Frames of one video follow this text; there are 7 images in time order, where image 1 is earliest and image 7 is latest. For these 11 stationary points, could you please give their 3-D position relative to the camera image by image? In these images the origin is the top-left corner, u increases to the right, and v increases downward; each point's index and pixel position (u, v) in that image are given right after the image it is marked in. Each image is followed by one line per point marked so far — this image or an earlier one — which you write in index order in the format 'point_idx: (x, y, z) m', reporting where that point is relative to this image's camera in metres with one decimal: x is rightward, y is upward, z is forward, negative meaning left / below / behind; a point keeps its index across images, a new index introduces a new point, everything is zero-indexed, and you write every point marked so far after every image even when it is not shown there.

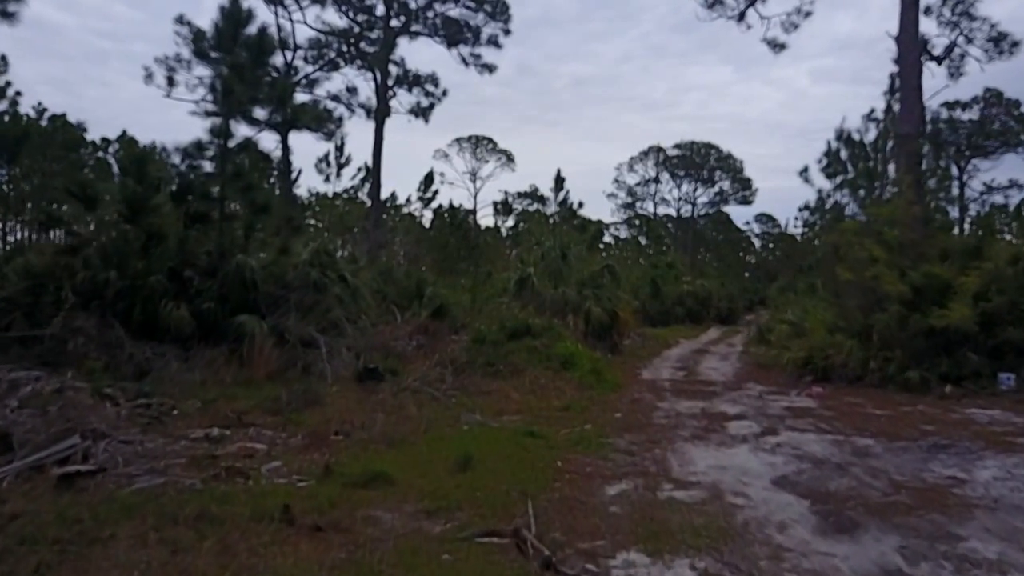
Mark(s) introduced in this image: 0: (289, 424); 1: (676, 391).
0: (-2.7, -1.6, +9.7) m
1: (+2.9, -1.8, +14.5) m
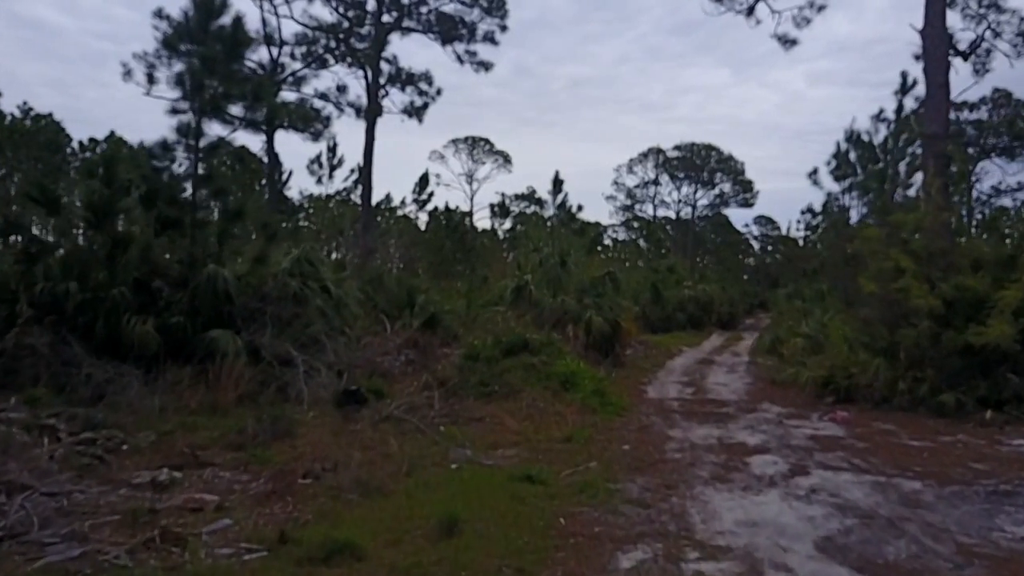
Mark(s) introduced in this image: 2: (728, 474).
0: (-2.7, -1.8, +8.5) m
1: (+2.8, -2.1, +13.3) m
2: (+2.3, -1.9, +8.6) m
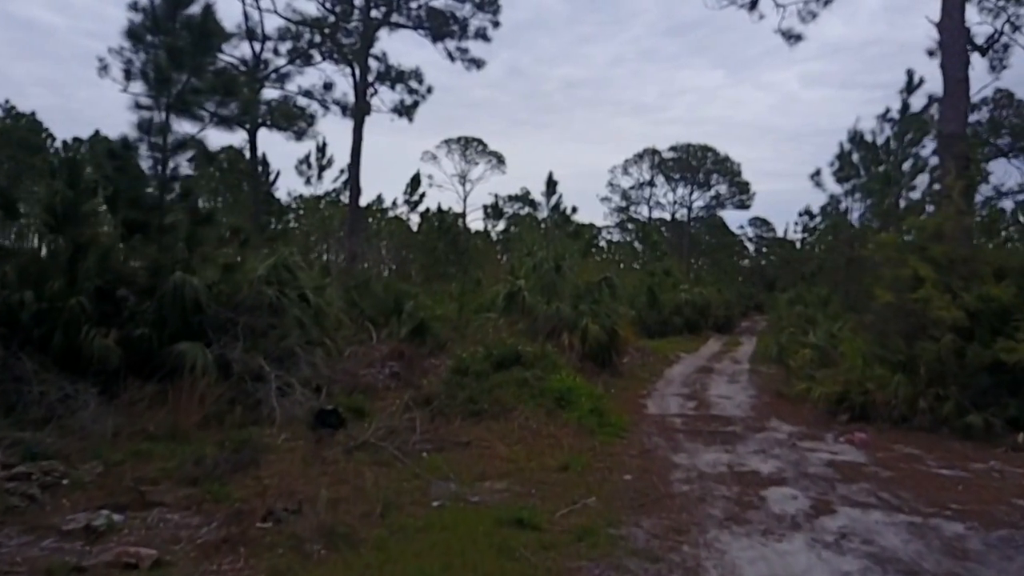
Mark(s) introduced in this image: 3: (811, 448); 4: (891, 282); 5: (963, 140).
0: (-2.8, -2.0, +7.5) m
1: (+2.7, -2.2, +12.4) m
2: (+2.2, -2.1, +7.6) m
3: (+3.9, -2.1, +10.8) m
4: (+6.0, +0.1, +13.1) m
5: (+7.6, +2.5, +13.9) m
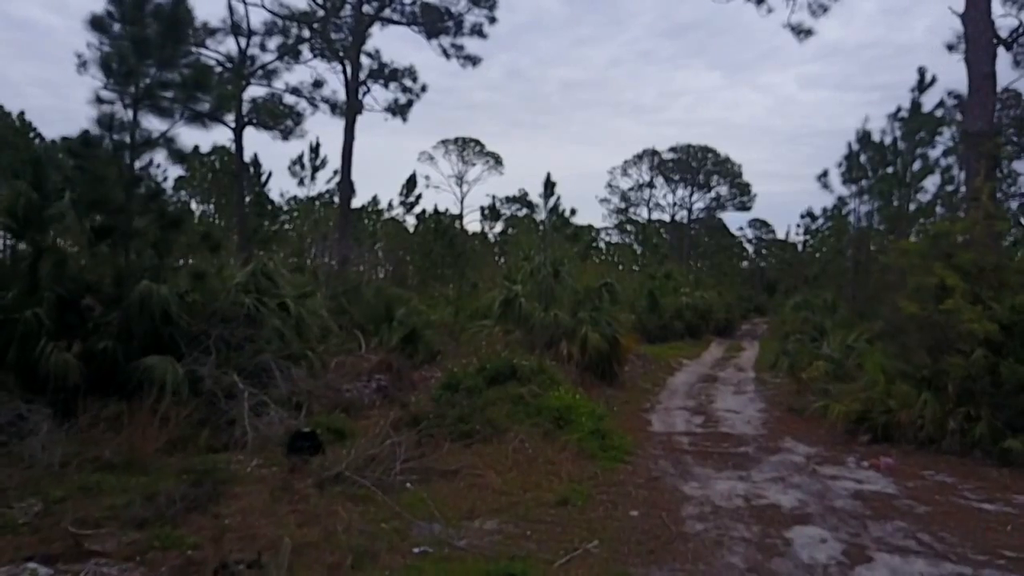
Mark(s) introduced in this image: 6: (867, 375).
0: (-2.9, -2.1, +6.6) m
1: (+2.6, -2.3, +11.4) m
2: (+2.1, -2.2, +6.7) m
3: (+3.9, -2.3, +9.9) m
4: (+5.9, -0.1, +12.1) m
5: (+7.5, +2.3, +12.9) m
6: (+5.5, -1.4, +12.9) m
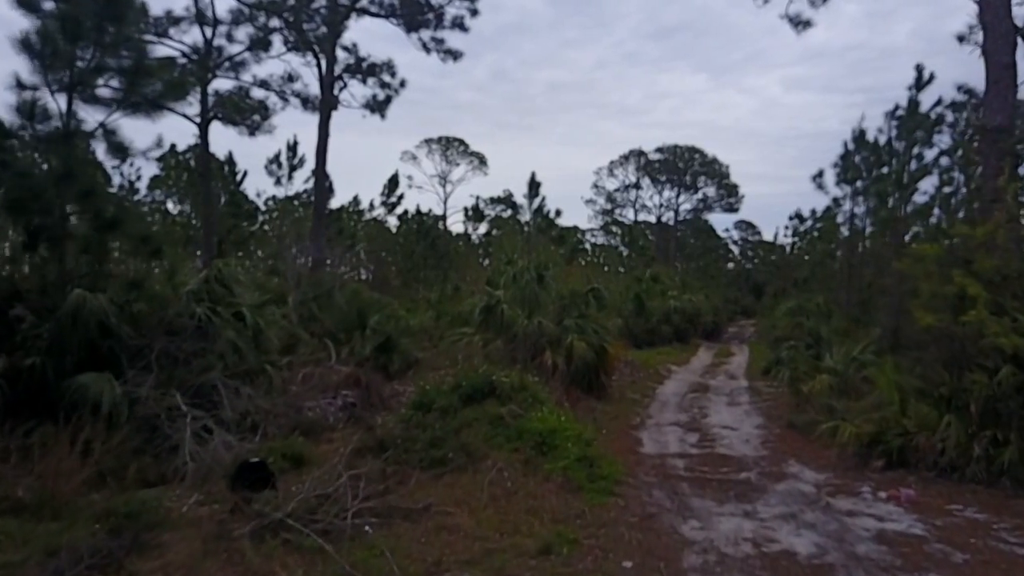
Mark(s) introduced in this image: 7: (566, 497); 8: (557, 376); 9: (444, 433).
0: (-3.1, -2.2, +5.3) m
1: (+2.3, -2.5, +10.3) m
2: (+1.9, -2.3, +5.5) m
3: (+3.6, -2.4, +8.8) m
4: (+5.7, -0.2, +11.1) m
5: (+7.2, +2.2, +11.9) m
6: (+5.2, -1.5, +11.8) m
7: (+0.6, -2.3, +9.0) m
8: (+0.9, -1.9, +17.4) m
9: (-0.9, -1.8, +10.6) m
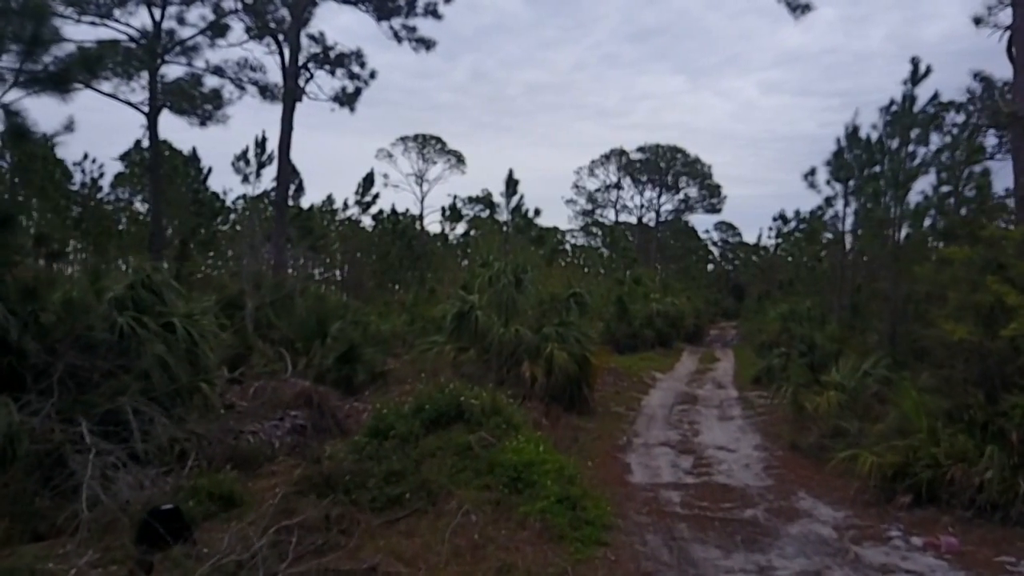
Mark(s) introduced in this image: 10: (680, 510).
0: (-3.3, -2.3, +3.7) m
1: (+2.0, -2.6, +8.8) m
2: (+1.7, -2.4, +4.1) m
3: (+3.3, -2.5, +7.3) m
4: (+5.3, -0.3, +9.7) m
5: (+6.9, +2.1, +10.6) m
6: (+4.9, -1.6, +10.4) m
7: (+0.3, -2.4, +7.5) m
8: (+0.4, -2.0, +15.9) m
9: (-1.2, -1.9, +9.0) m
10: (+2.0, -2.6, +9.6) m
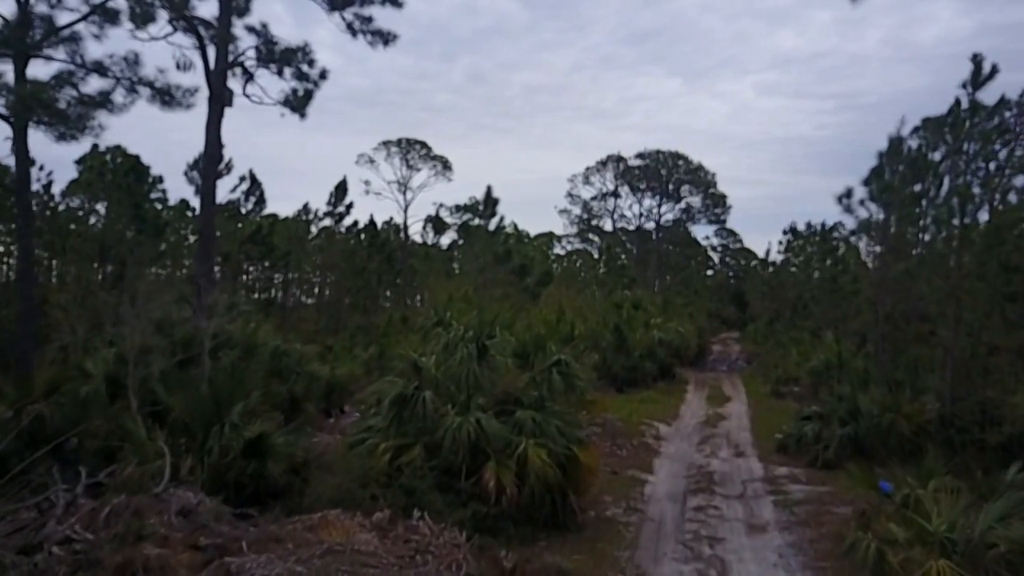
0: (-3.8, -3.4, -0.6) m
1: (+1.4, -3.7, +4.5) m
2: (+1.1, -3.5, -0.3) m
3: (+2.7, -3.6, +3.0) m
4: (+4.7, -1.4, +5.4) m
5: (+6.3, +1.0, +6.3) m
6: (+4.3, -2.7, +6.1) m
7: (-0.3, -3.5, +3.1) m
8: (-0.2, -3.1, +11.5) m
9: (-1.8, -3.0, +4.7) m
10: (+1.4, -3.7, +5.3) m
